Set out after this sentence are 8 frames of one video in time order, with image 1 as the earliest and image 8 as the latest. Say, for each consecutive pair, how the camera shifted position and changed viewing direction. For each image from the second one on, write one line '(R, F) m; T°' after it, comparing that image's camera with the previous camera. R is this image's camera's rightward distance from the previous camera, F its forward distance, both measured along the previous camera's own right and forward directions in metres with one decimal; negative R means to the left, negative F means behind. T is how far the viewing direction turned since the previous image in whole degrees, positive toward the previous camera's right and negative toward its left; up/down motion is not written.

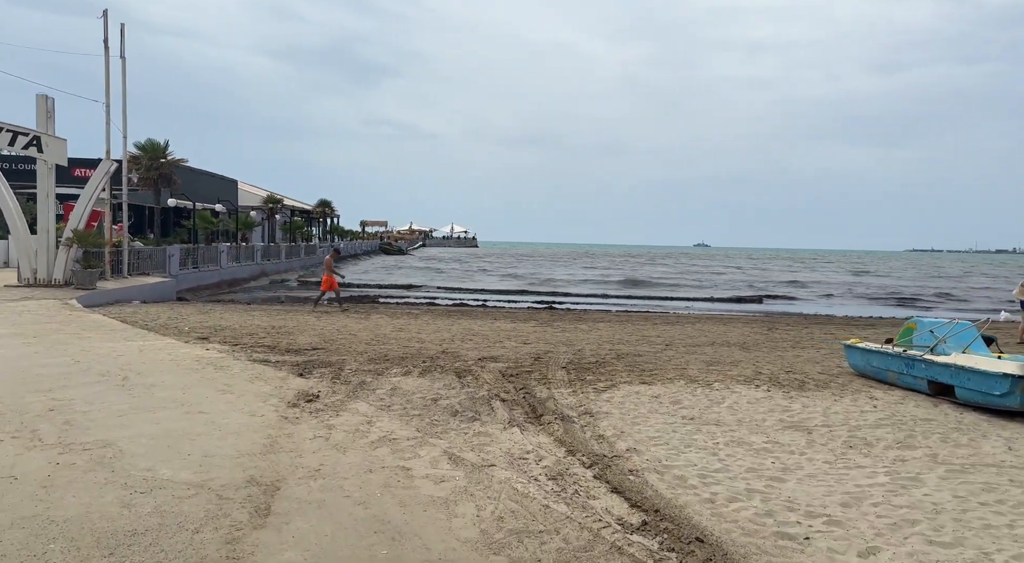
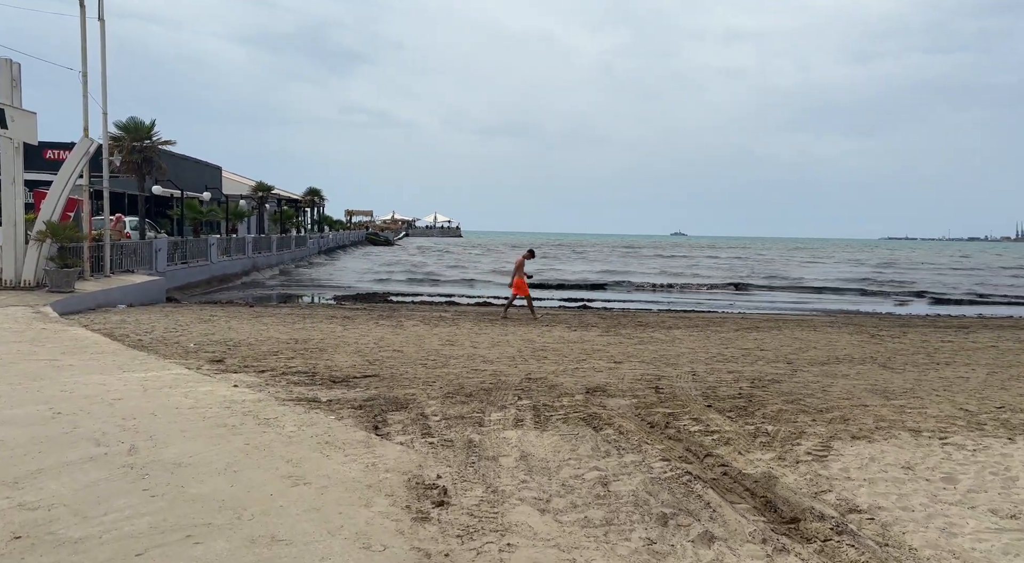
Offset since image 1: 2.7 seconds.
(-1.4, +2.4) m; +1°
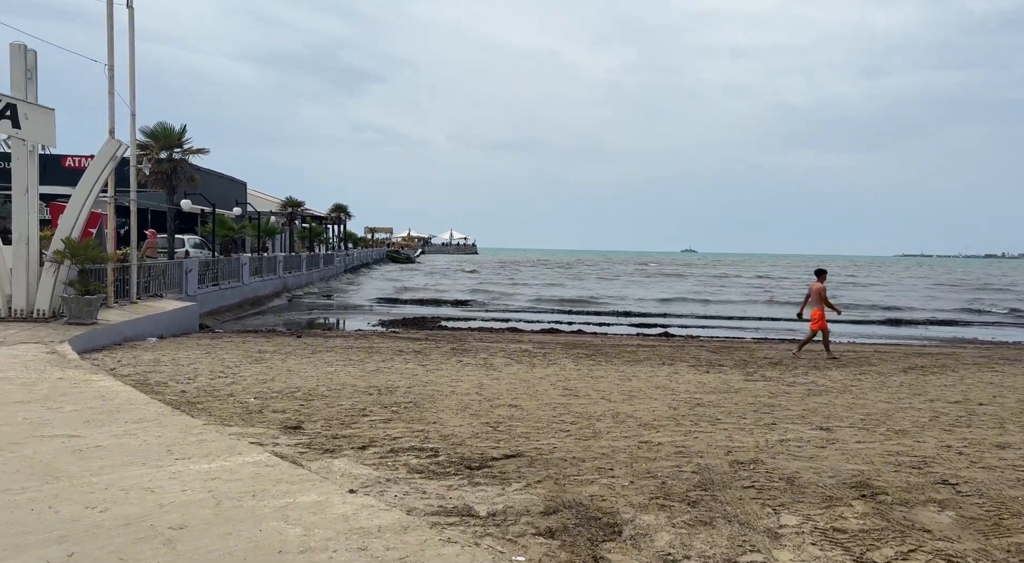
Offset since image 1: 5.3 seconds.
(-1.5, +2.5) m; -1°
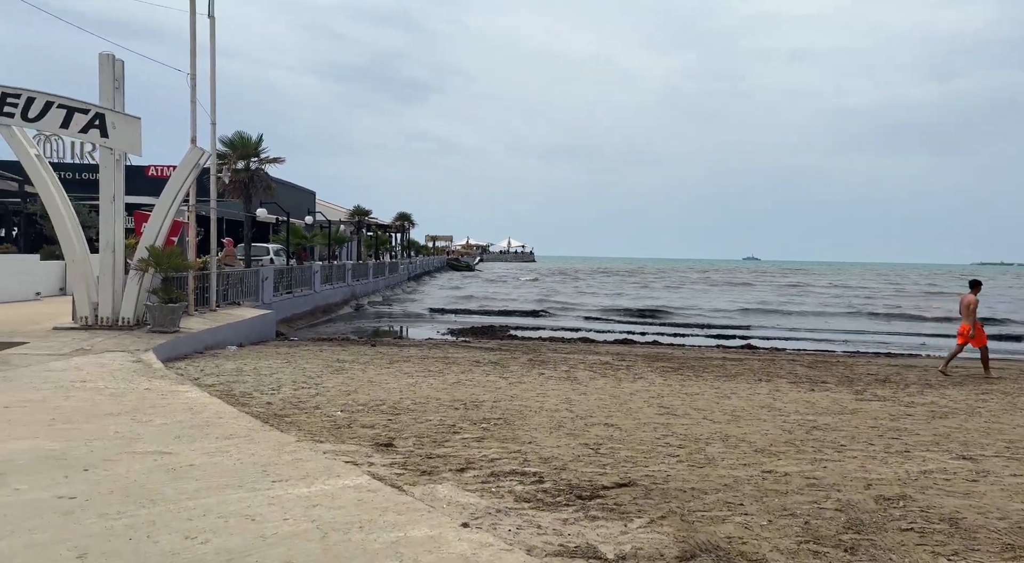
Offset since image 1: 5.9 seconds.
(-0.4, +0.5) m; -4°
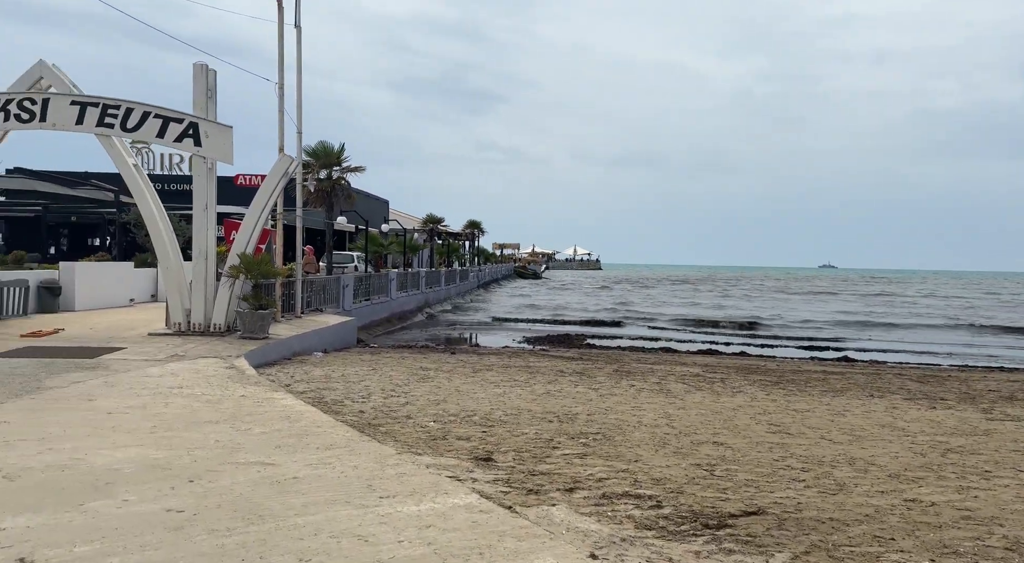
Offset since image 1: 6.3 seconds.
(-0.3, +0.3) m; -5°
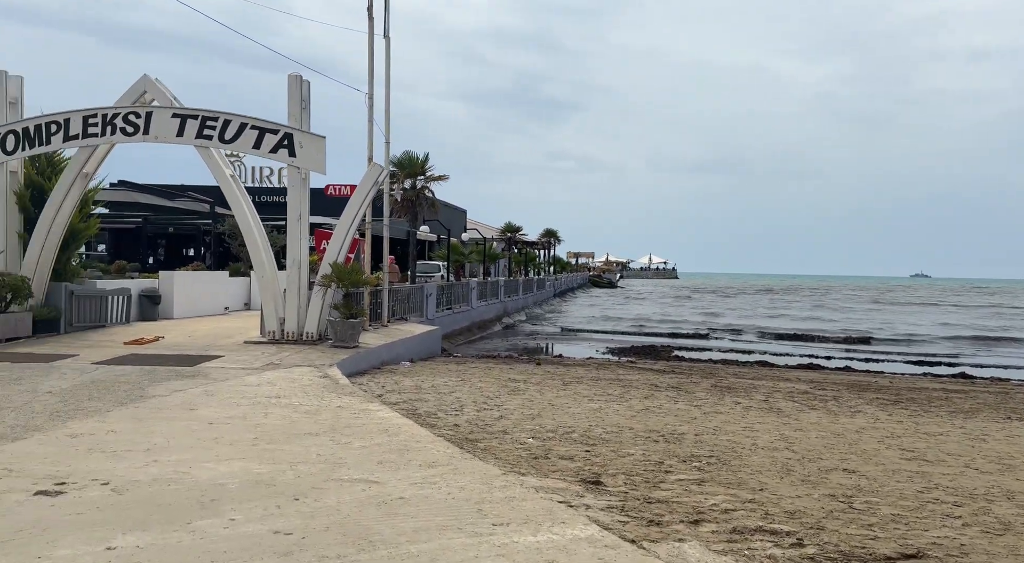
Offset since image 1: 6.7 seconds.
(-0.3, +0.4) m; -6°
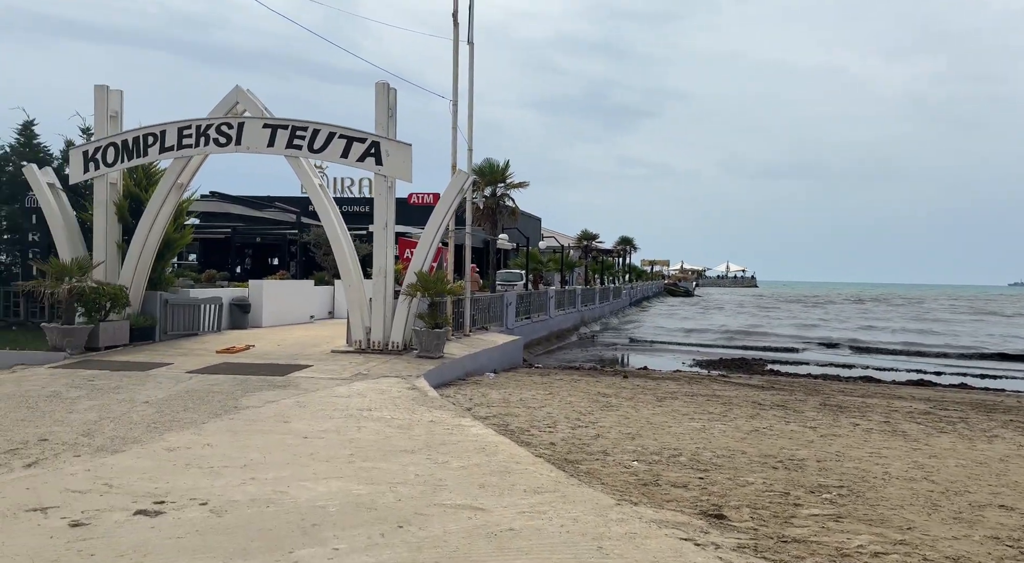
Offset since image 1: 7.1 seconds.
(-0.3, +0.5) m; -5°
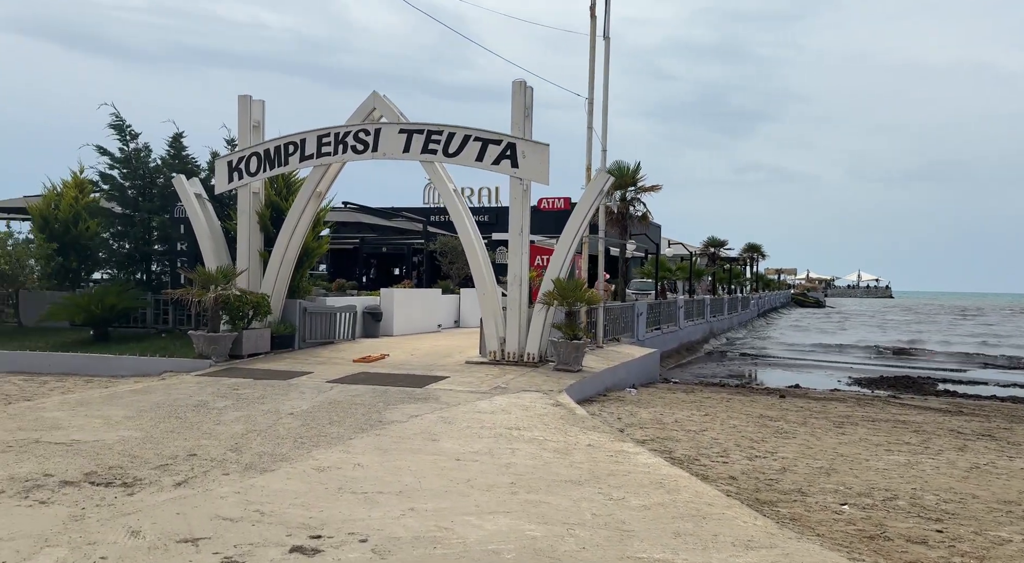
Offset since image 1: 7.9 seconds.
(-0.6, +0.9) m; -8°
